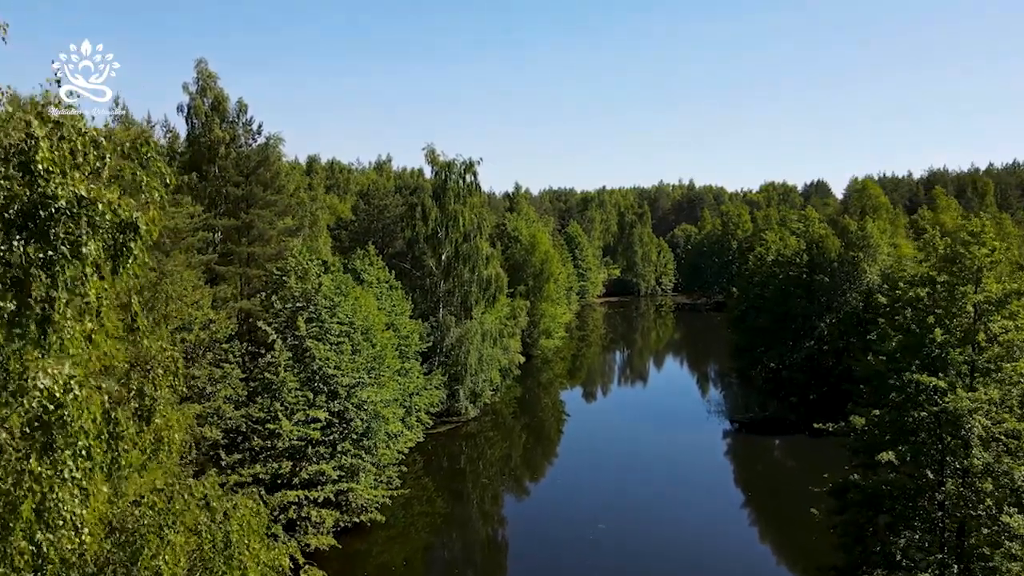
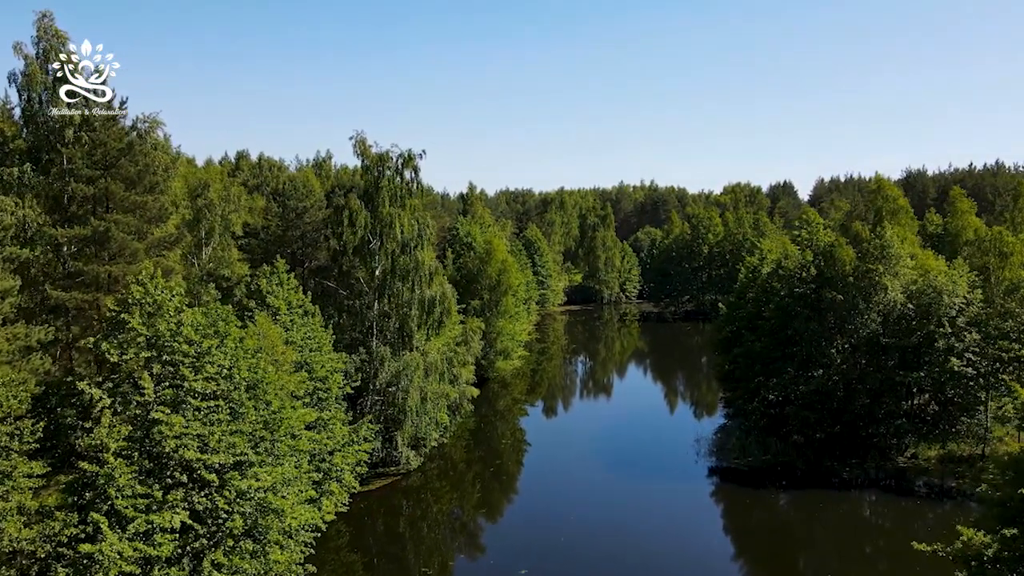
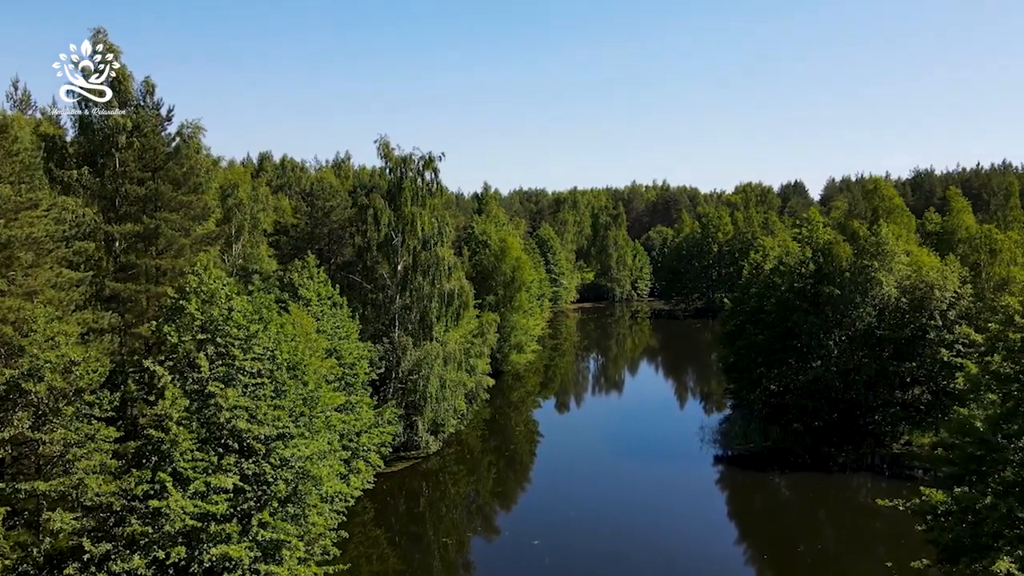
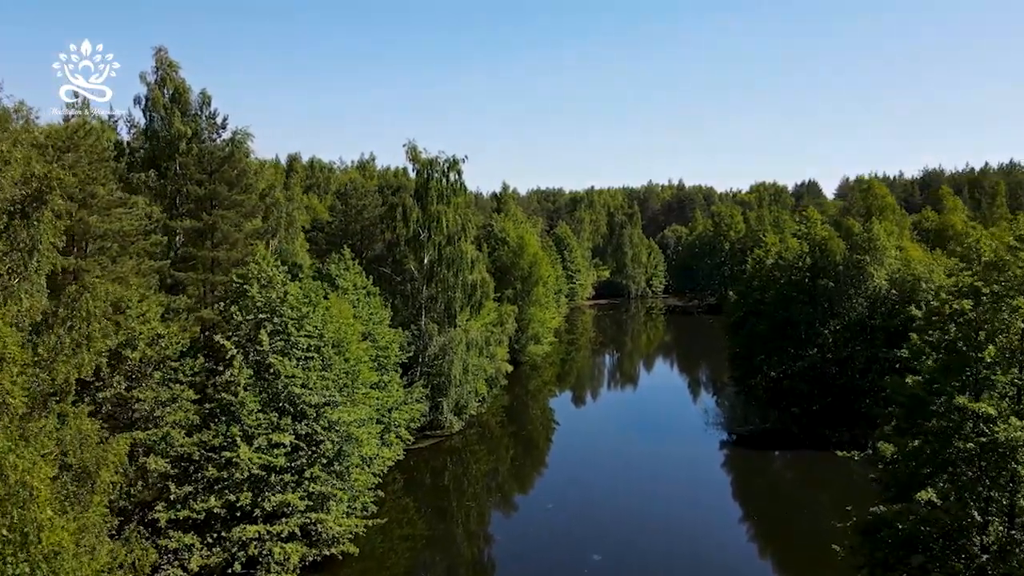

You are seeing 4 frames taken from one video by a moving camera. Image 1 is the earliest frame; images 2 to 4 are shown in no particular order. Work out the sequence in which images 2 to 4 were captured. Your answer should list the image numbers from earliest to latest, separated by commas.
4, 3, 2
